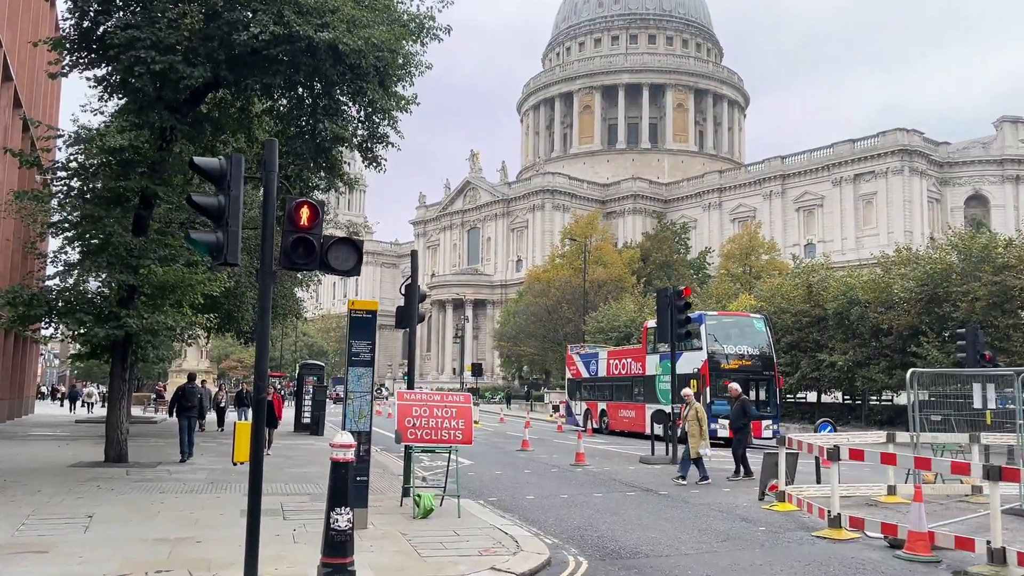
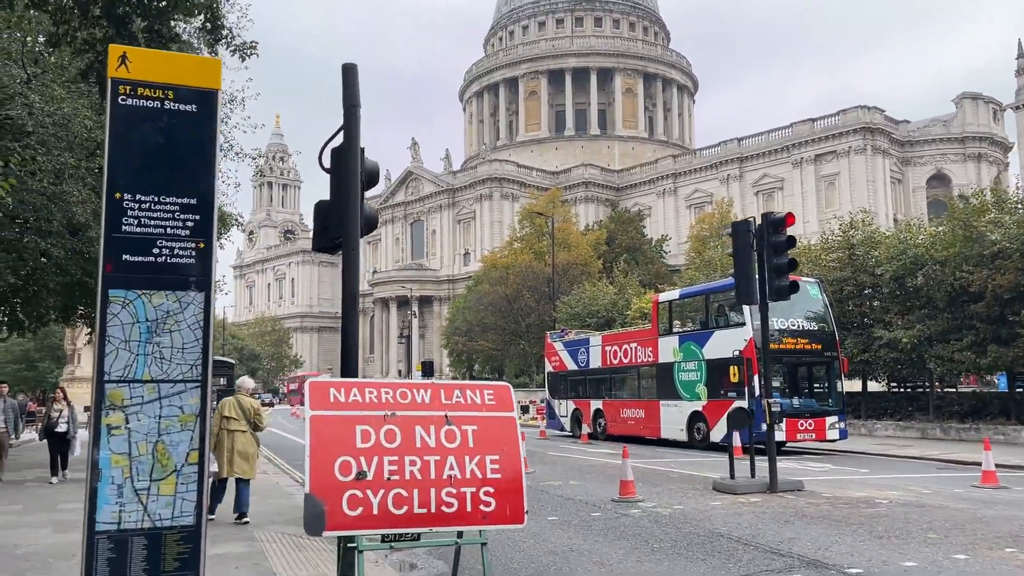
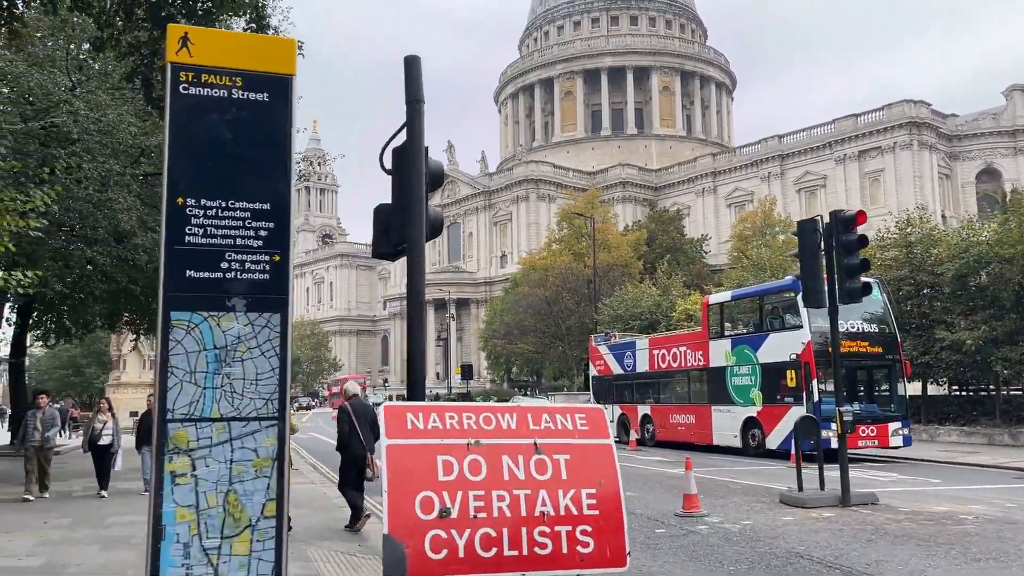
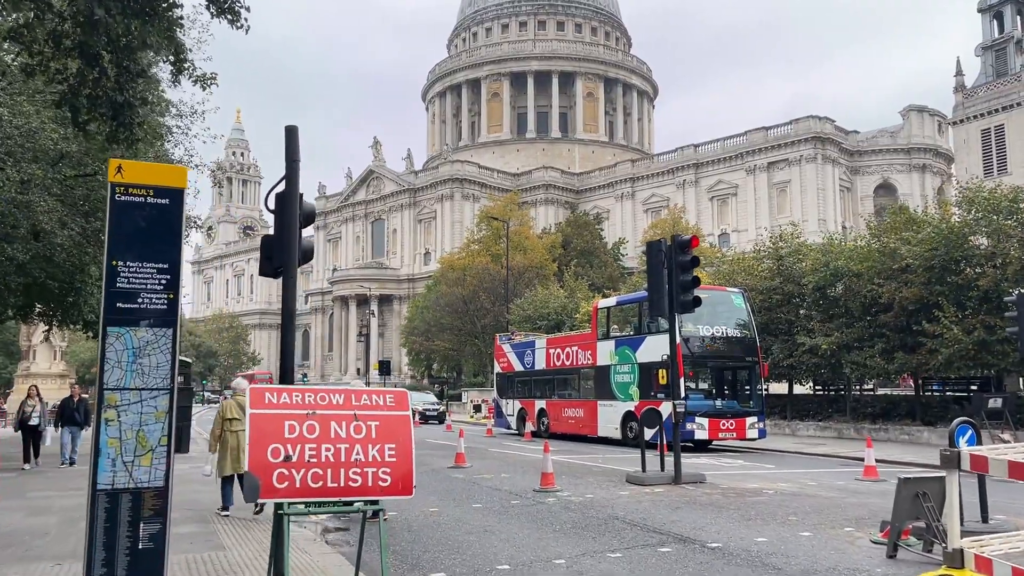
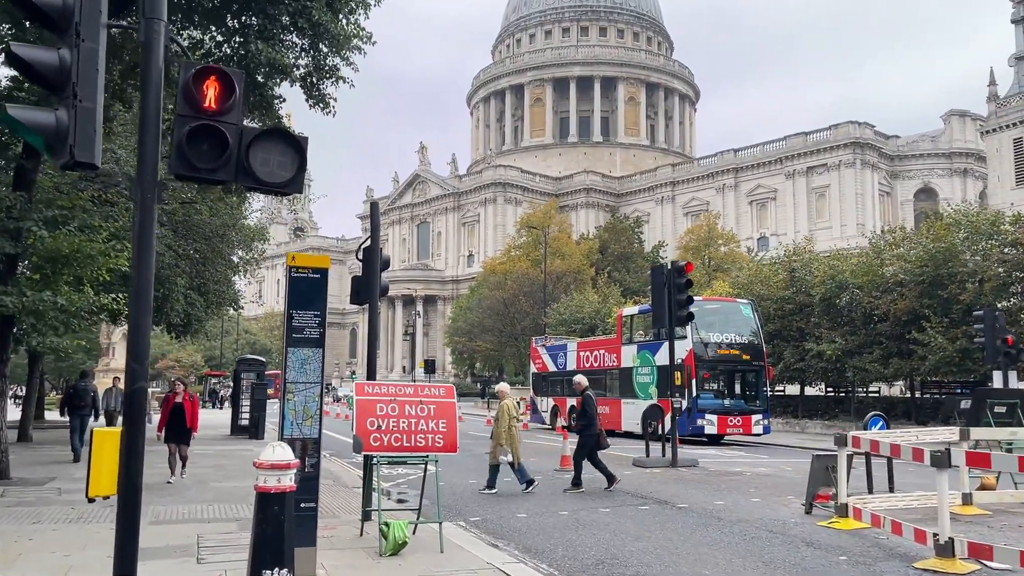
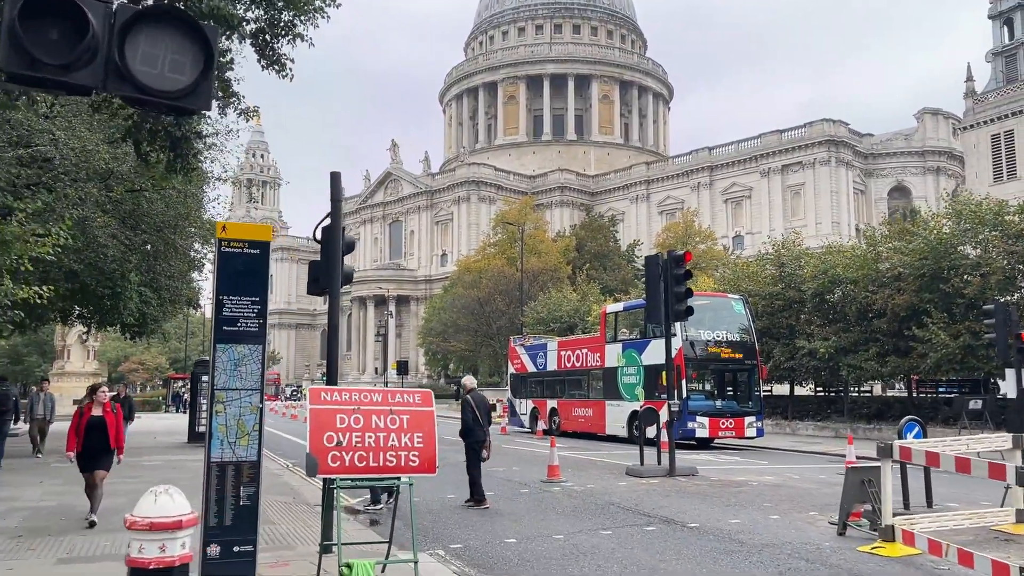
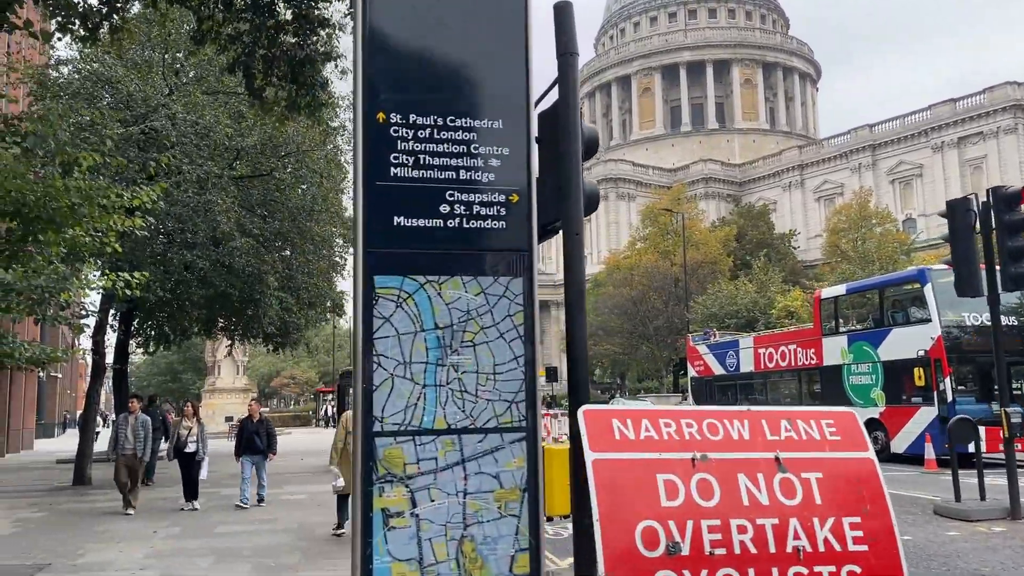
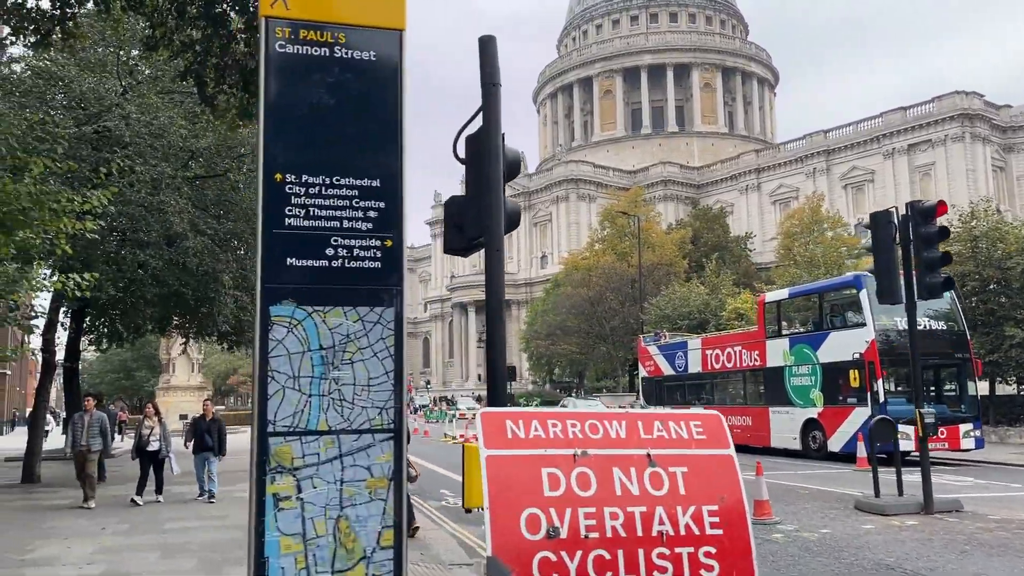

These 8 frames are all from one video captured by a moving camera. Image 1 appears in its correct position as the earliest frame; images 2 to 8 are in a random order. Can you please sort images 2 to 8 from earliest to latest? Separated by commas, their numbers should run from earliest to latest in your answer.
5, 6, 4, 2, 3, 8, 7
